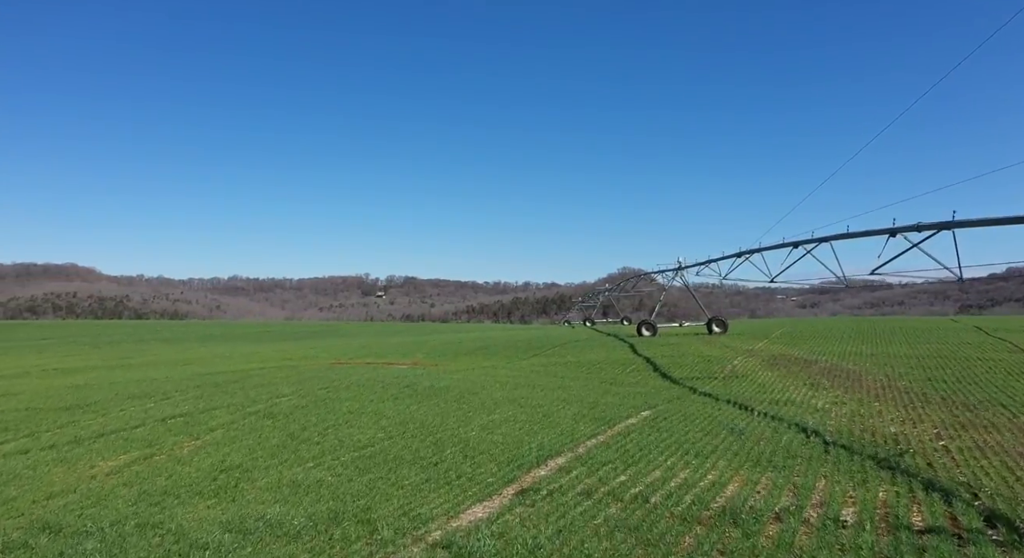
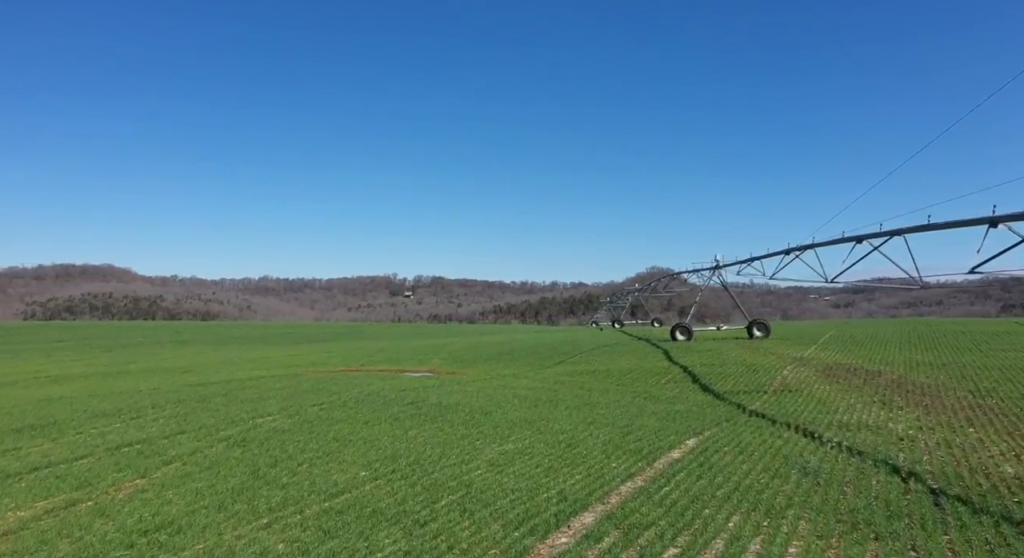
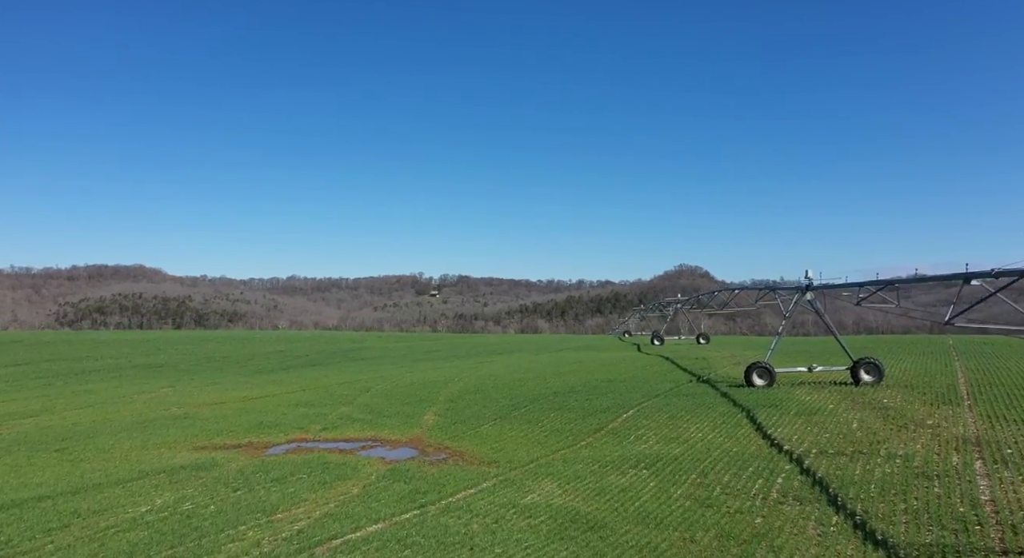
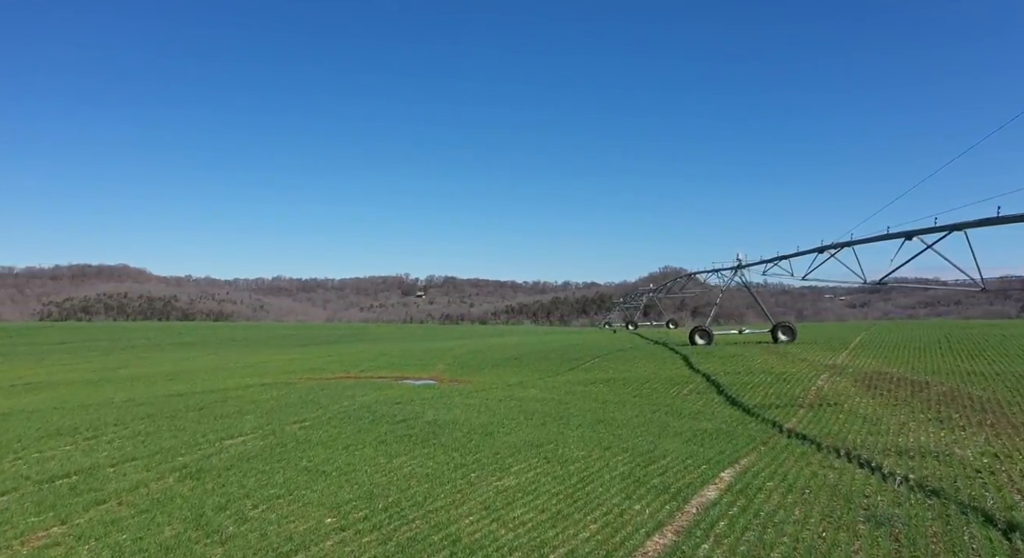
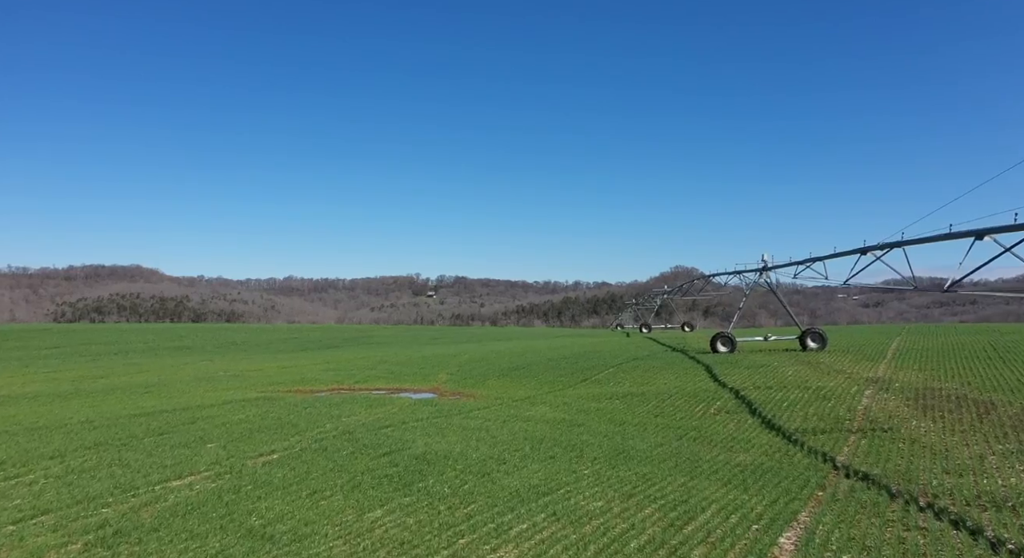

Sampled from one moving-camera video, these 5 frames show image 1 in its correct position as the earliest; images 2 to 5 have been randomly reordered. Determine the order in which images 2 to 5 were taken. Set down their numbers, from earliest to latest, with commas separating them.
2, 4, 5, 3
